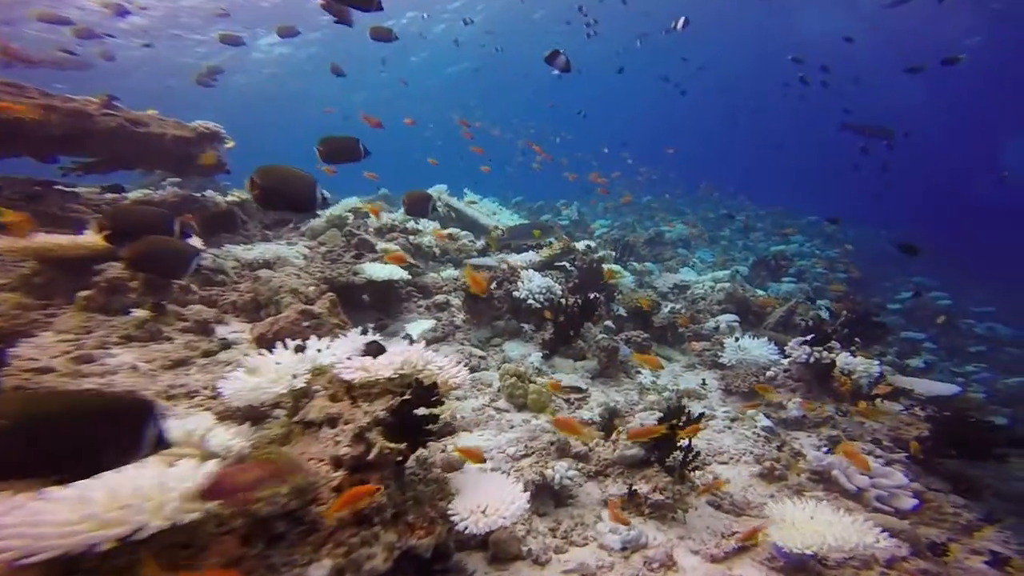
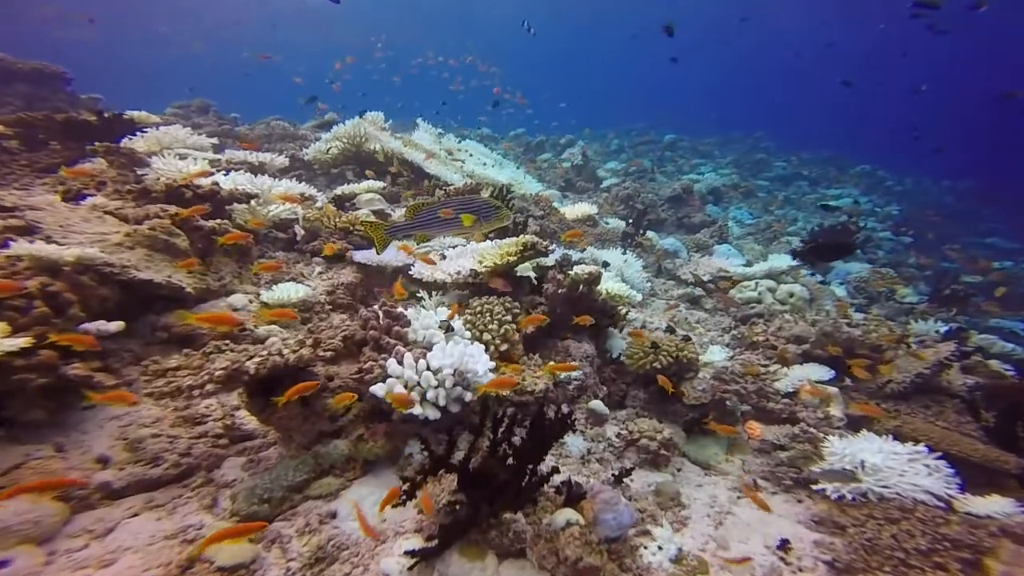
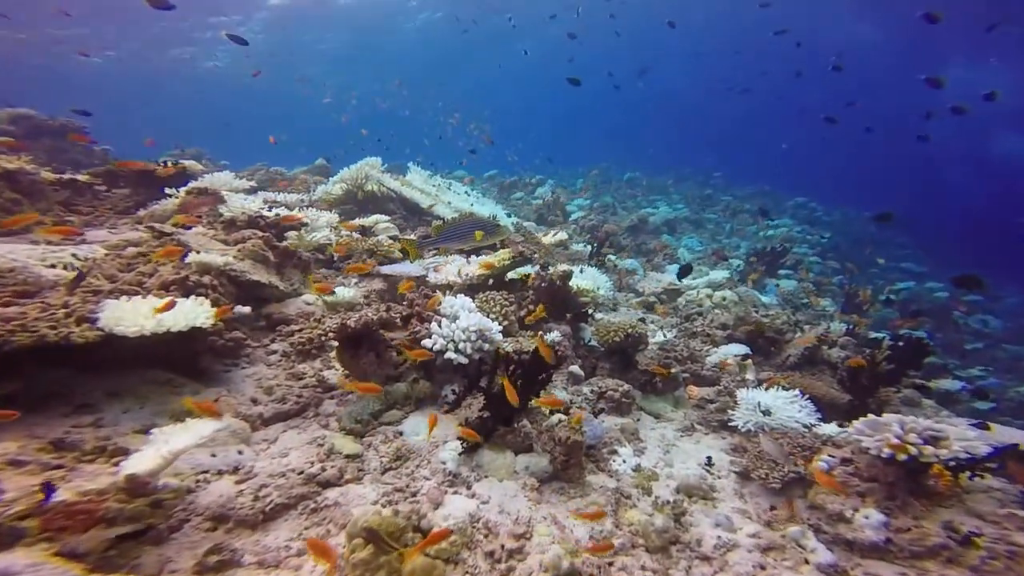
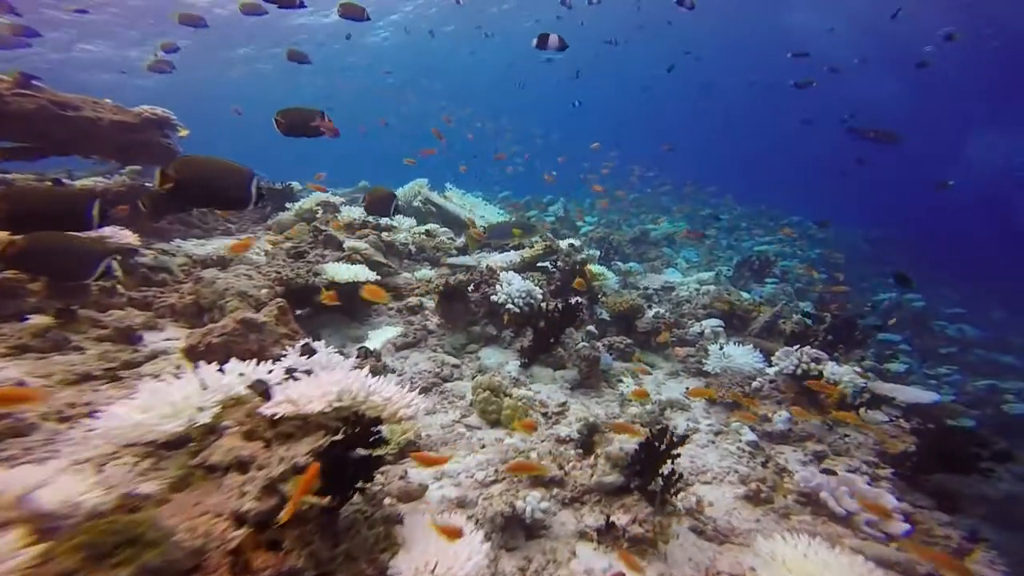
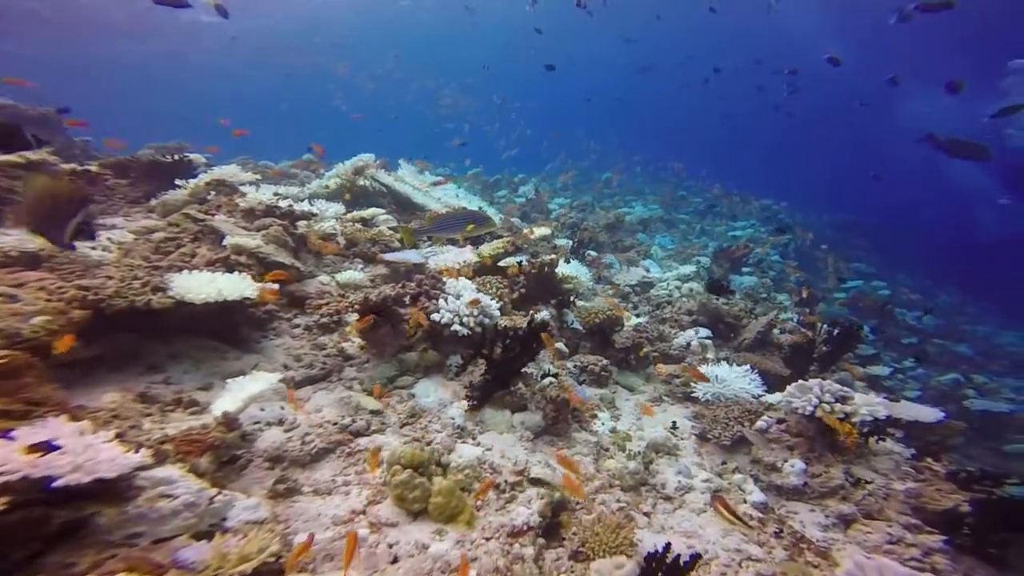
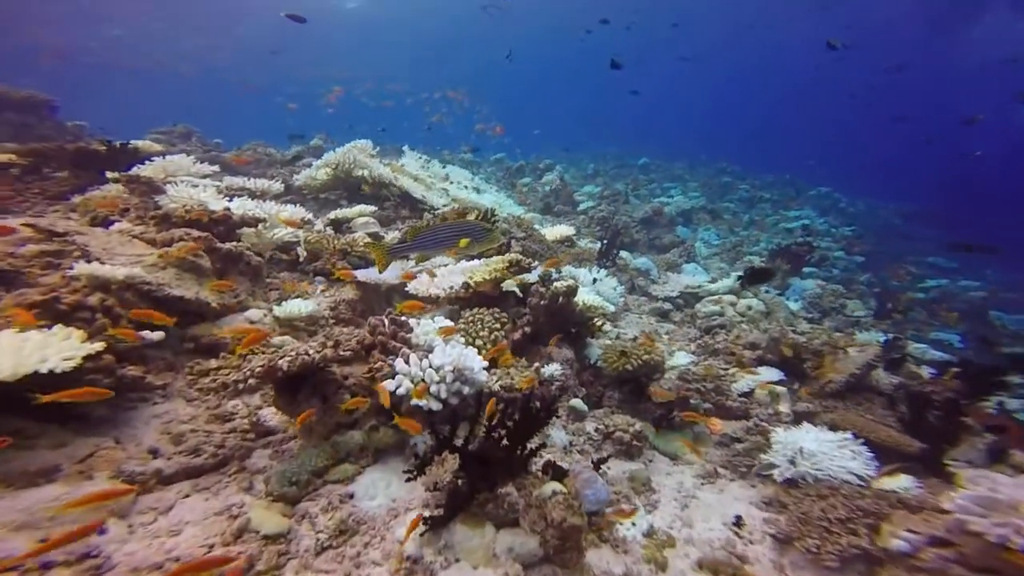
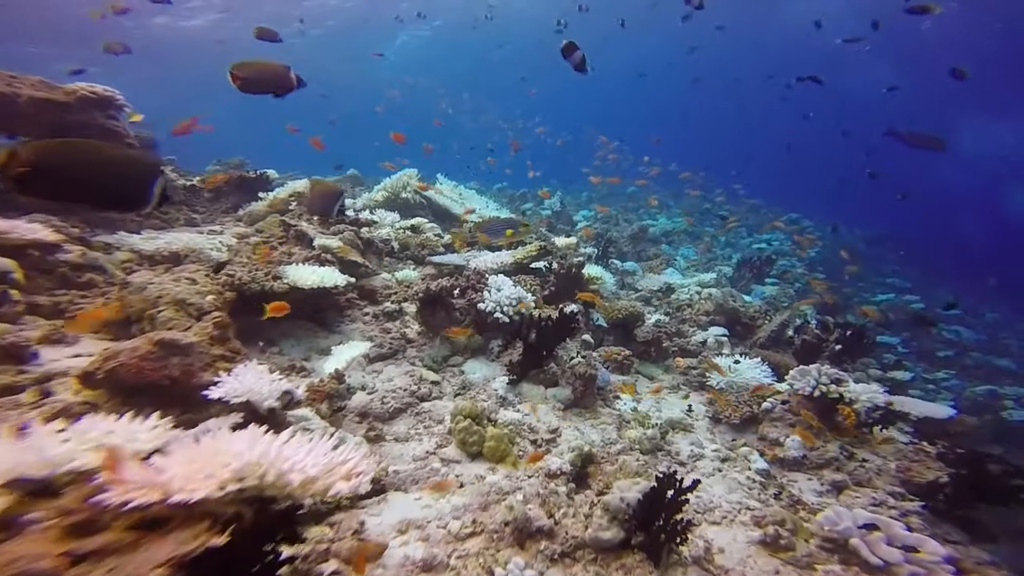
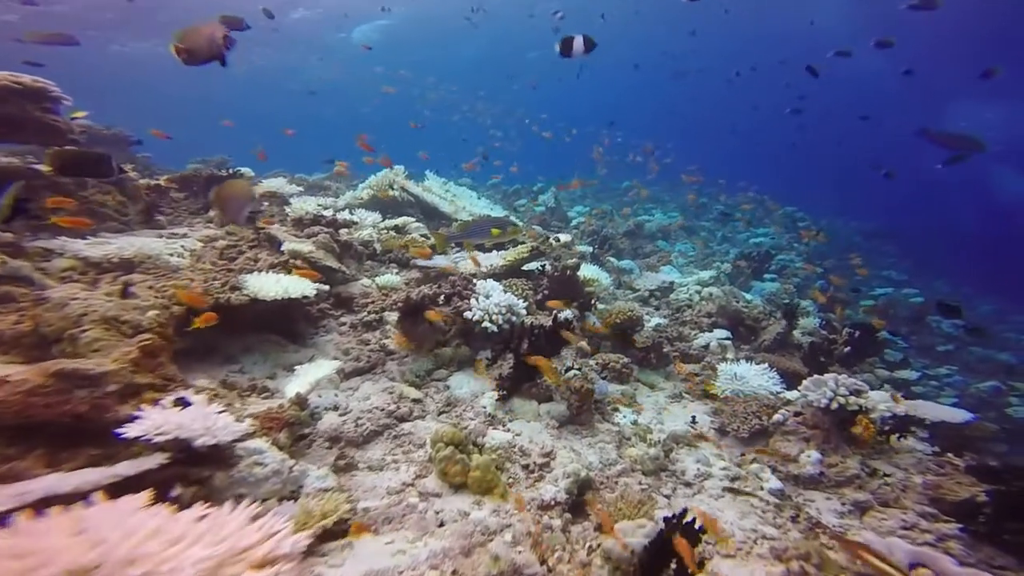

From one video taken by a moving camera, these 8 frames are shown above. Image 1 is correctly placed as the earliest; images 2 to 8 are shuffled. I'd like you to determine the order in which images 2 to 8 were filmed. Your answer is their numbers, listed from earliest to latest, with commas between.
4, 7, 8, 5, 3, 6, 2
